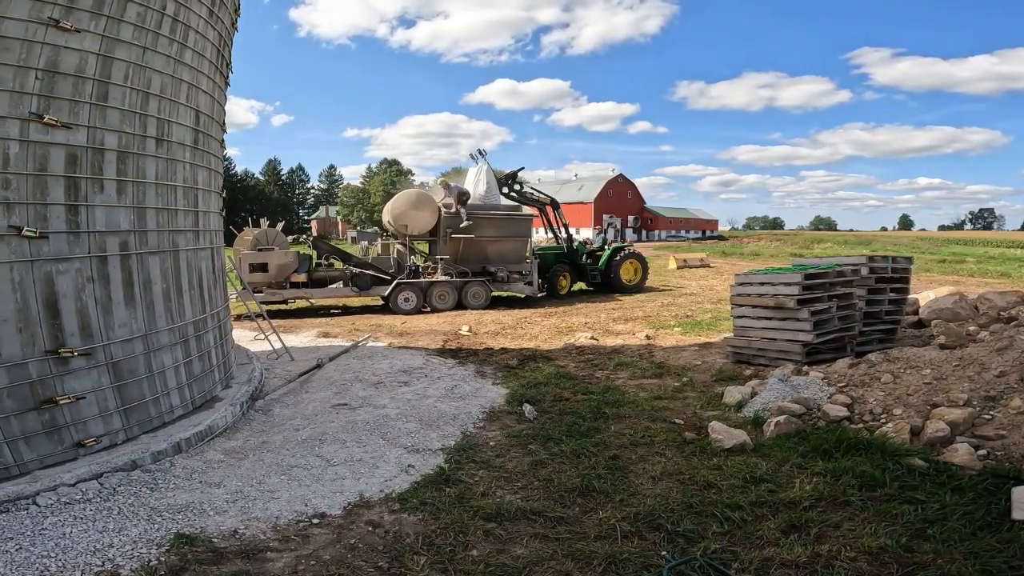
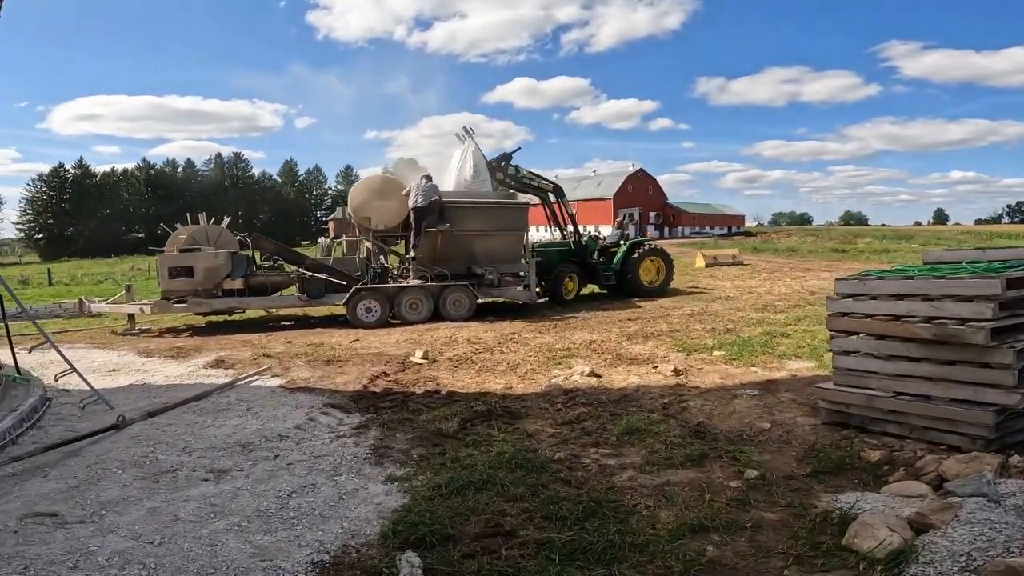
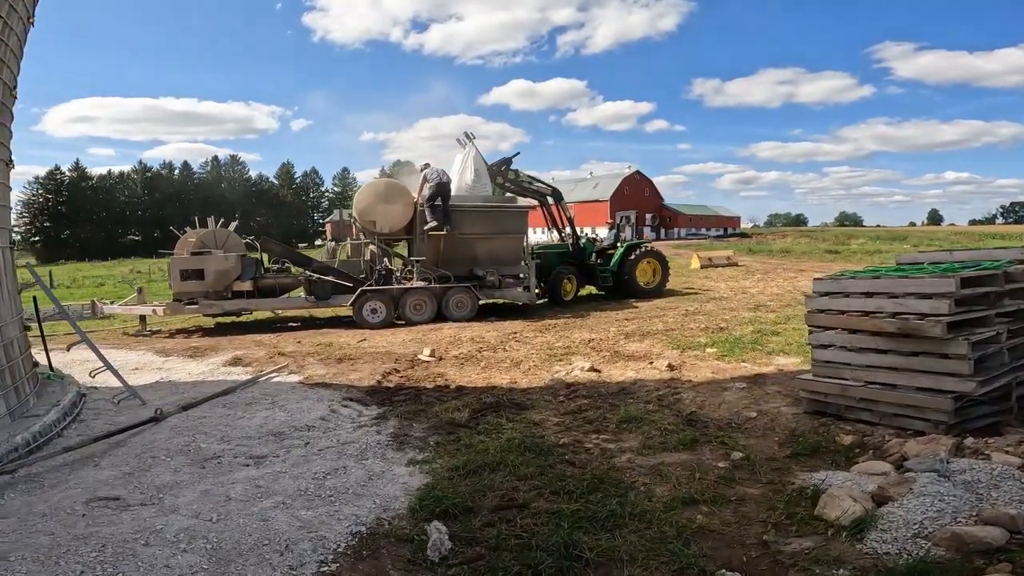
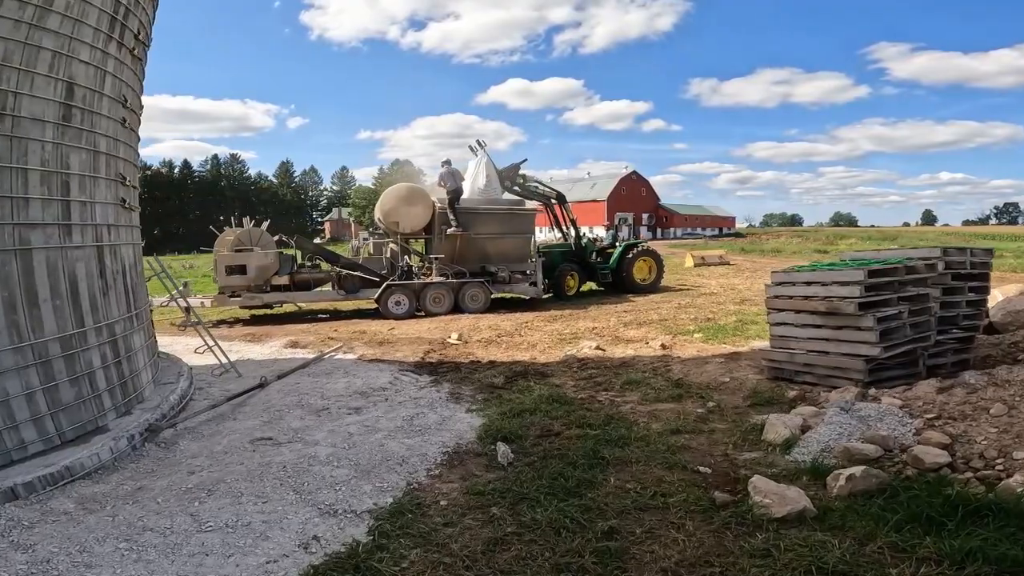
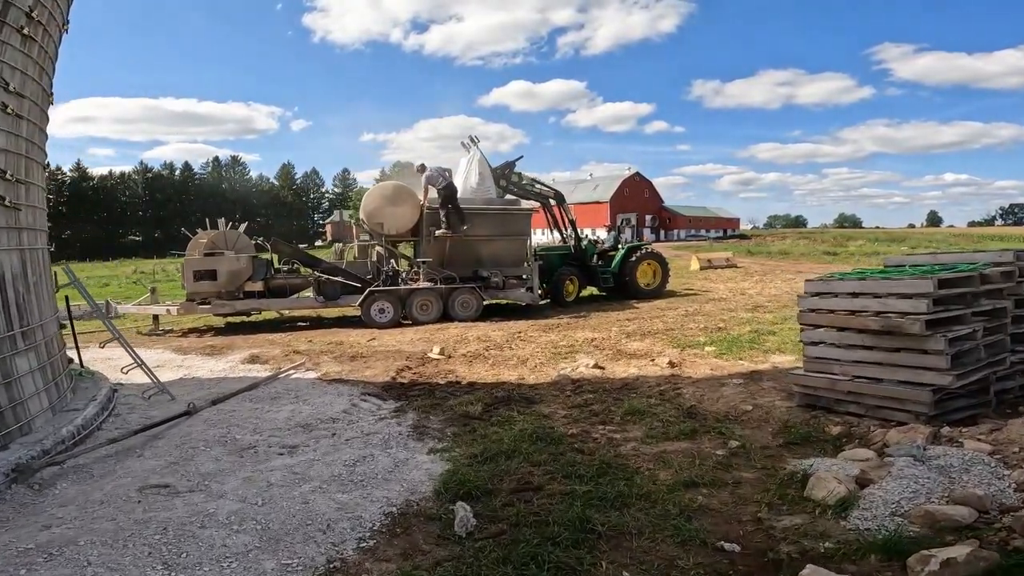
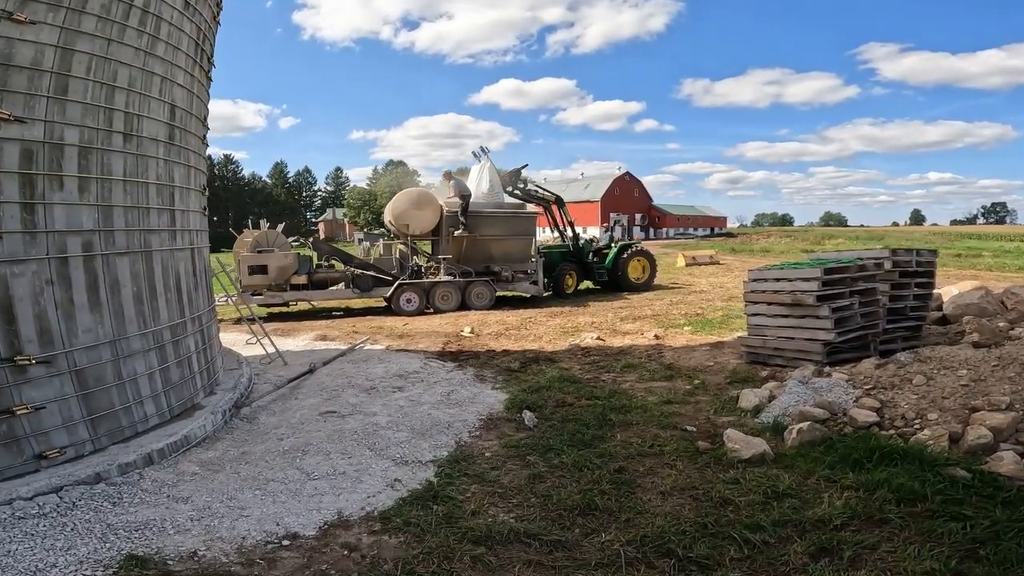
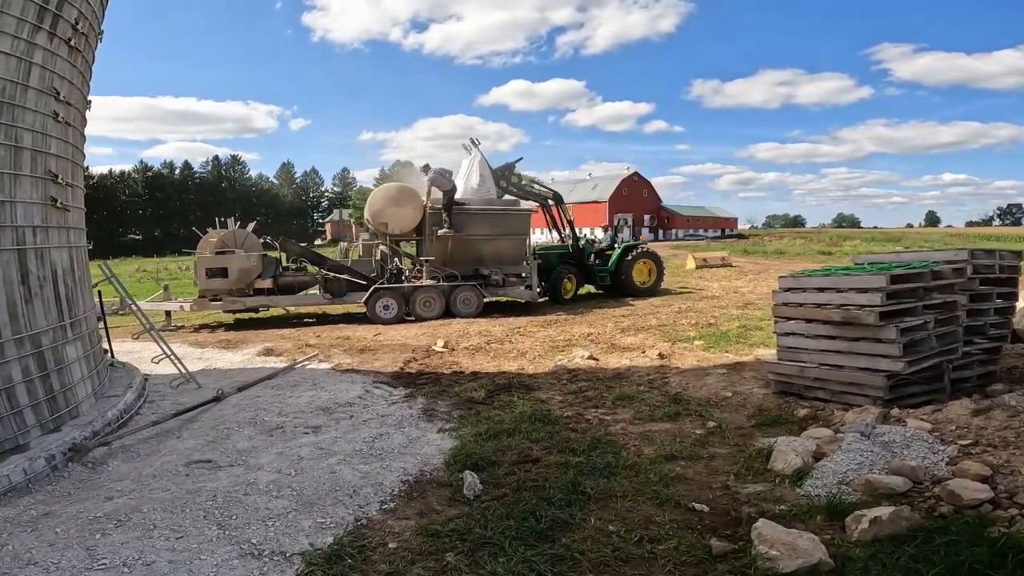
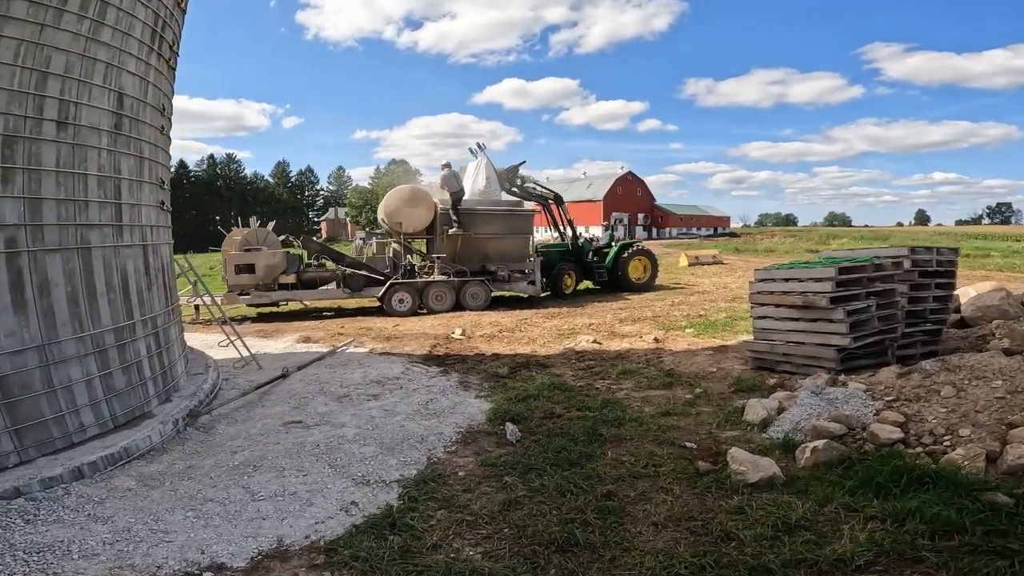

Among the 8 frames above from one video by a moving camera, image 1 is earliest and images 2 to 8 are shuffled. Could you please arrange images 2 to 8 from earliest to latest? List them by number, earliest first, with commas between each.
6, 8, 4, 7, 5, 3, 2
